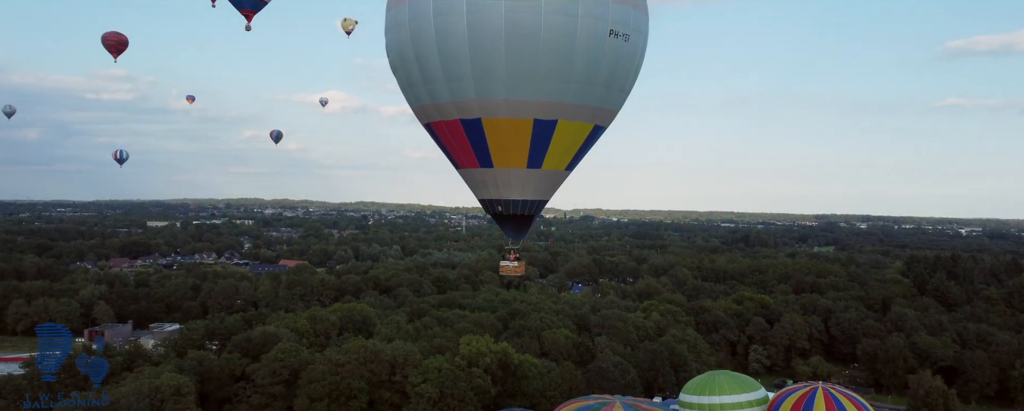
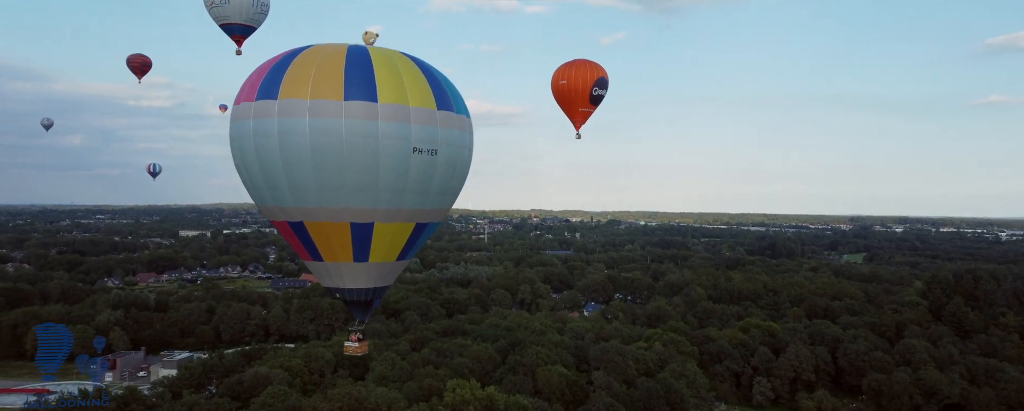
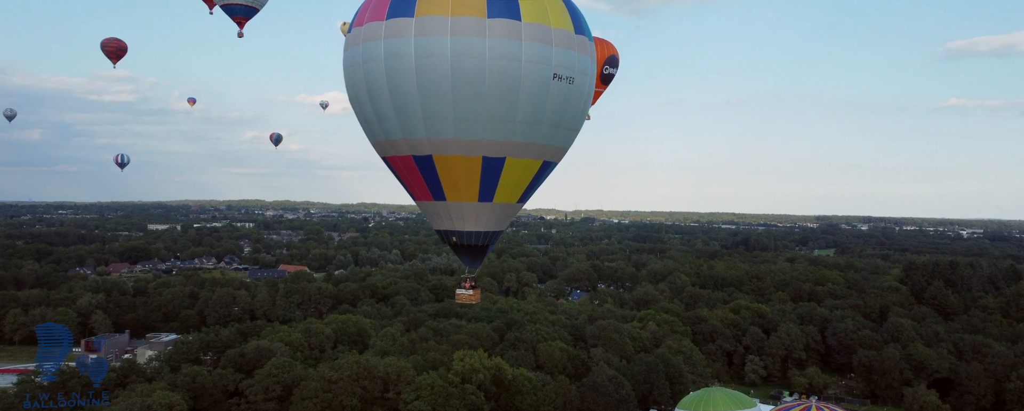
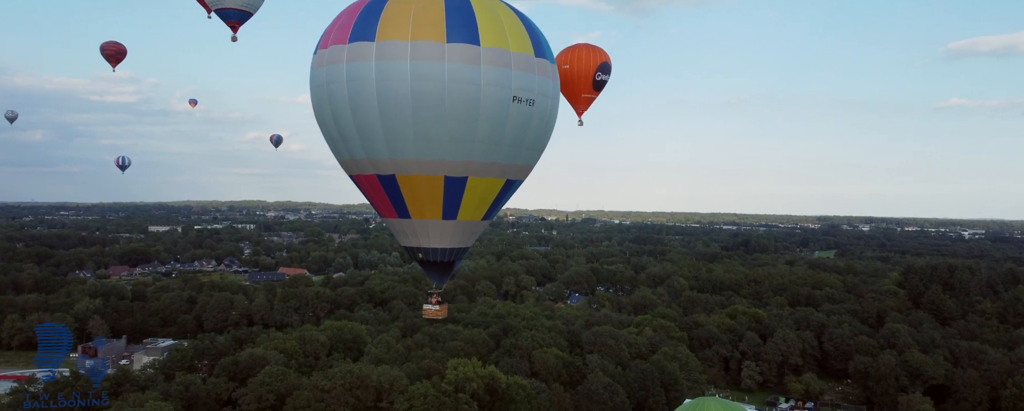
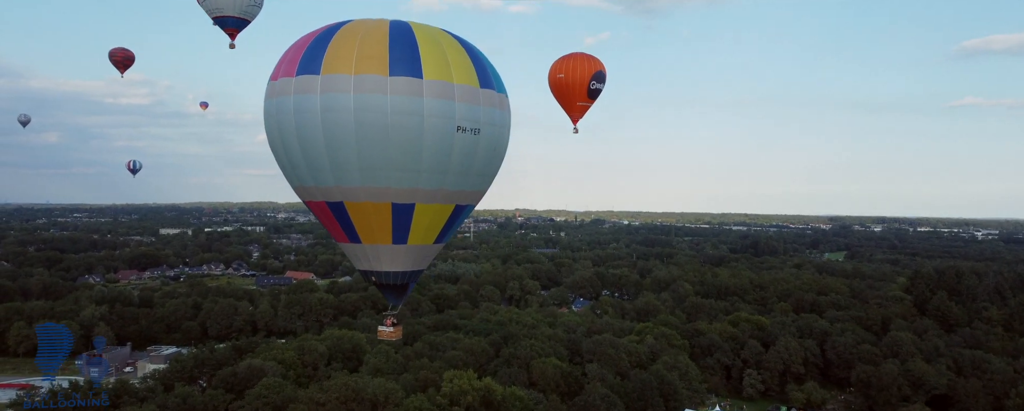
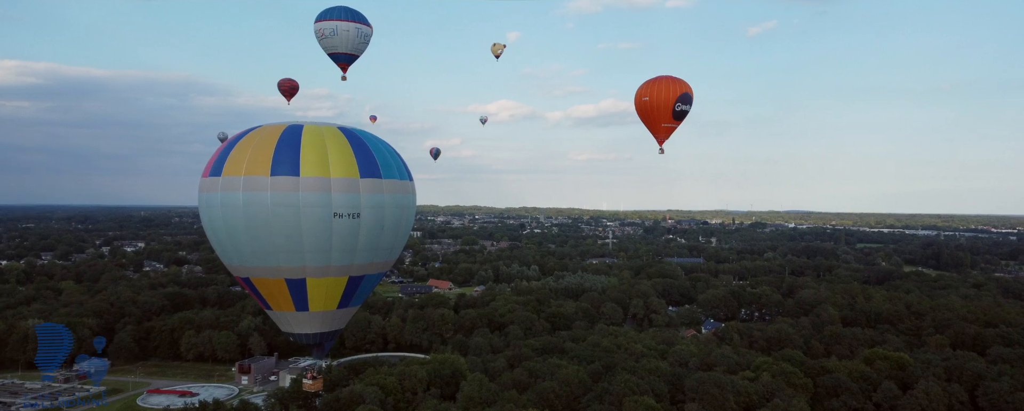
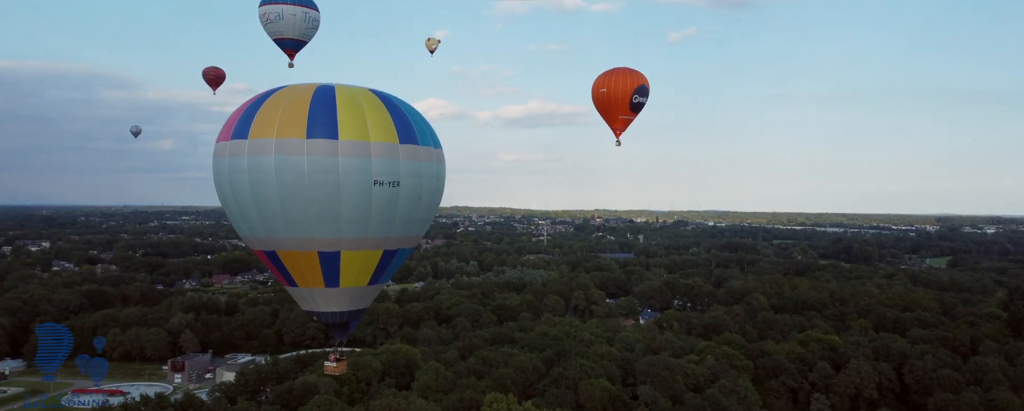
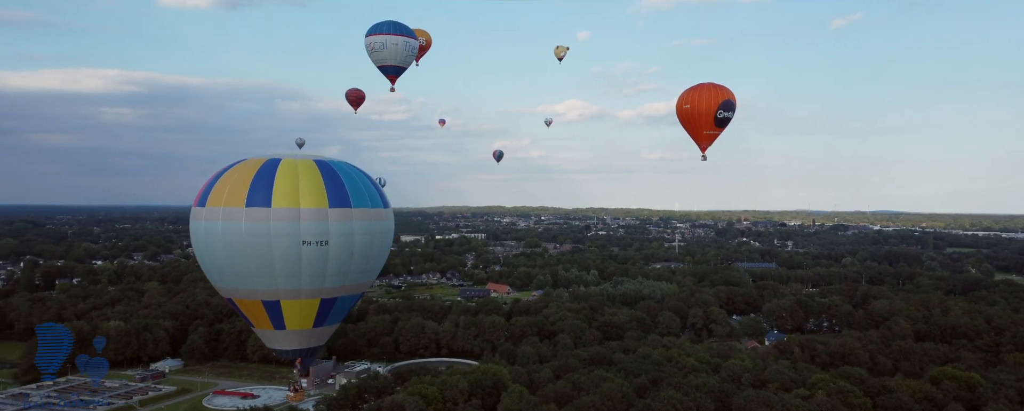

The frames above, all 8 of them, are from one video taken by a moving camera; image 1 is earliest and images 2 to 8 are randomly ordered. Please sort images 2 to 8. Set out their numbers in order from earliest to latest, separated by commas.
3, 4, 5, 2, 7, 6, 8
